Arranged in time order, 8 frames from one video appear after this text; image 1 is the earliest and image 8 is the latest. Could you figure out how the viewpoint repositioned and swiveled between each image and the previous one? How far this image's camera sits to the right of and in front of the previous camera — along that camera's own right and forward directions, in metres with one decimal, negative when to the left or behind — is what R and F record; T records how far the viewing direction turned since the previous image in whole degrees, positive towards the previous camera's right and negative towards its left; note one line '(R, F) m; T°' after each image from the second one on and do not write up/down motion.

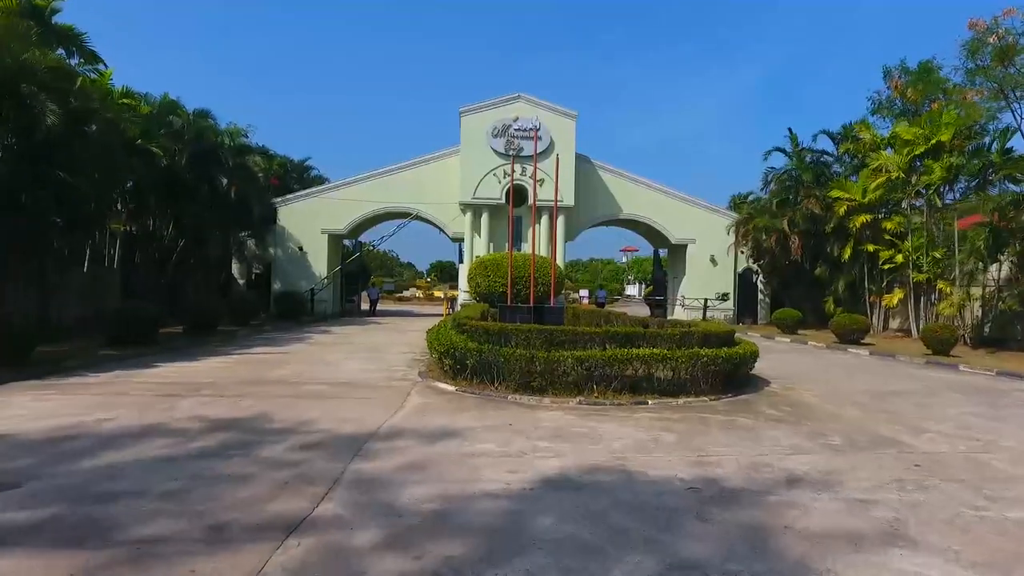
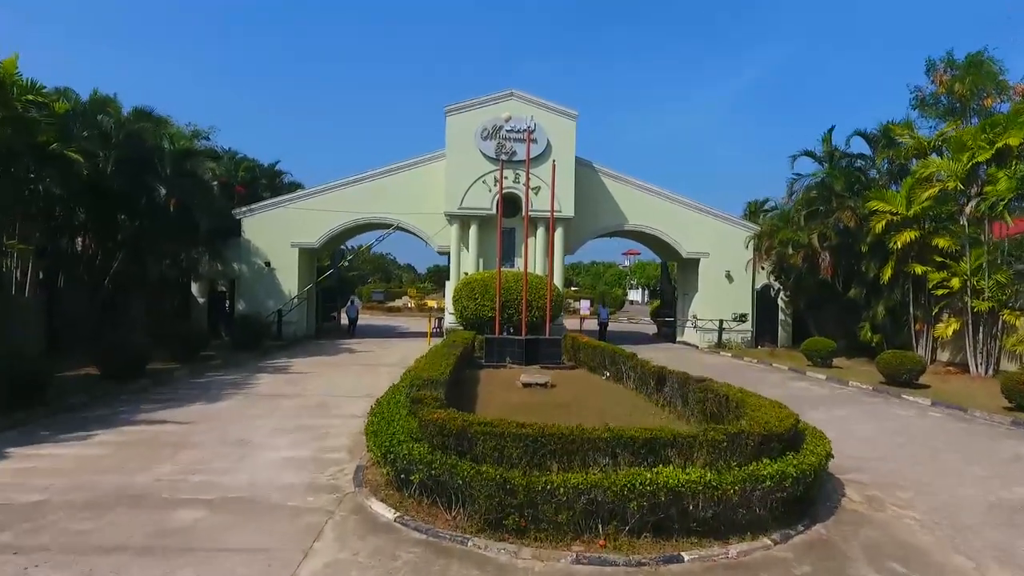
(+0.2, +3.0) m; 0°
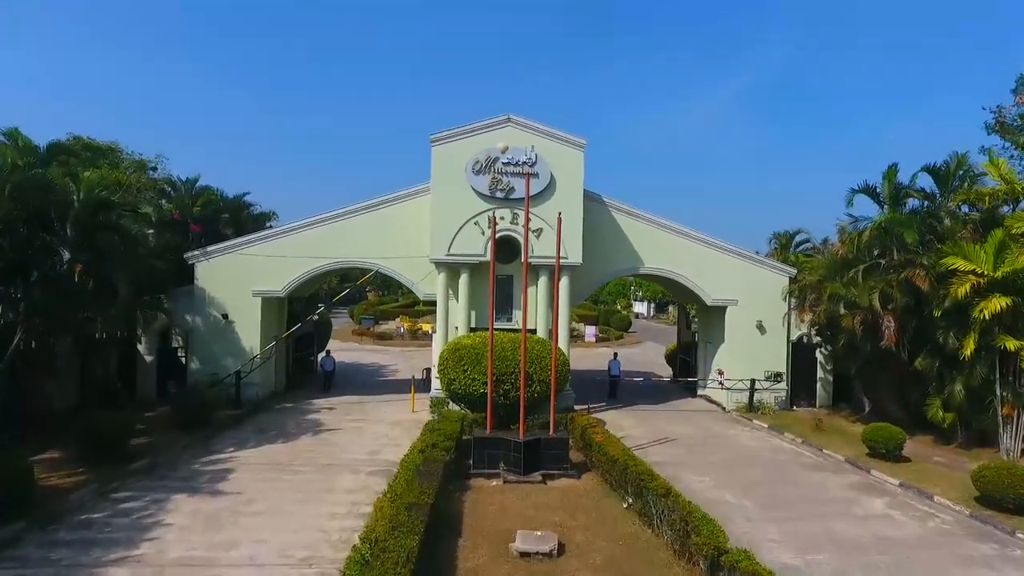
(+0.1, +3.6) m; 0°
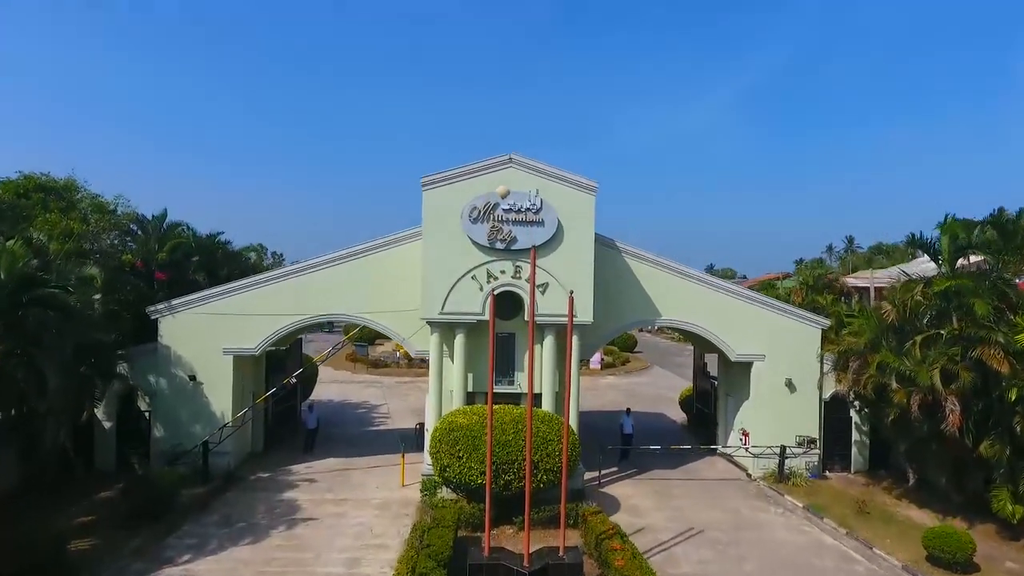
(0.0, +2.3) m; 0°
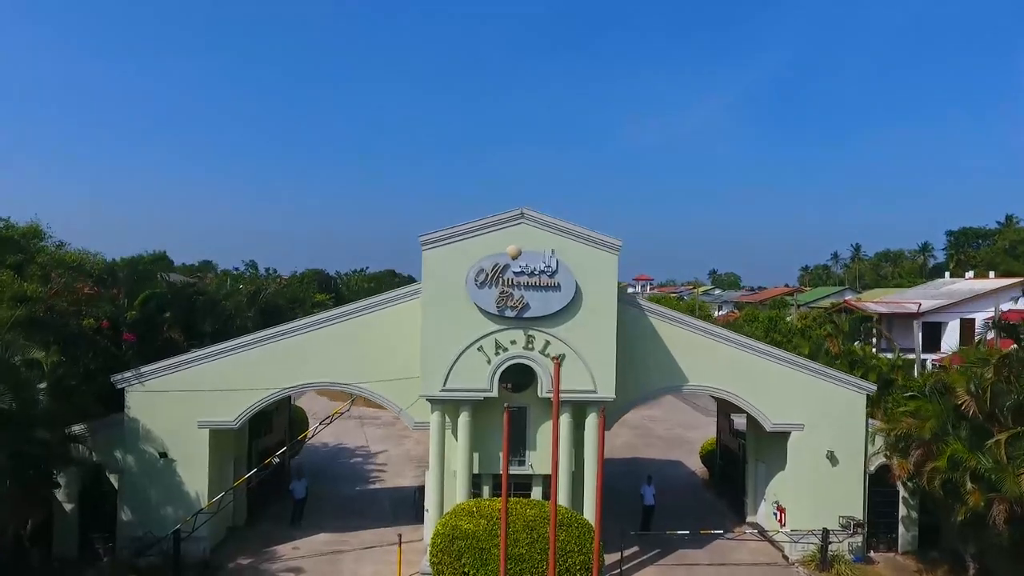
(-0.2, +2.1) m; 0°
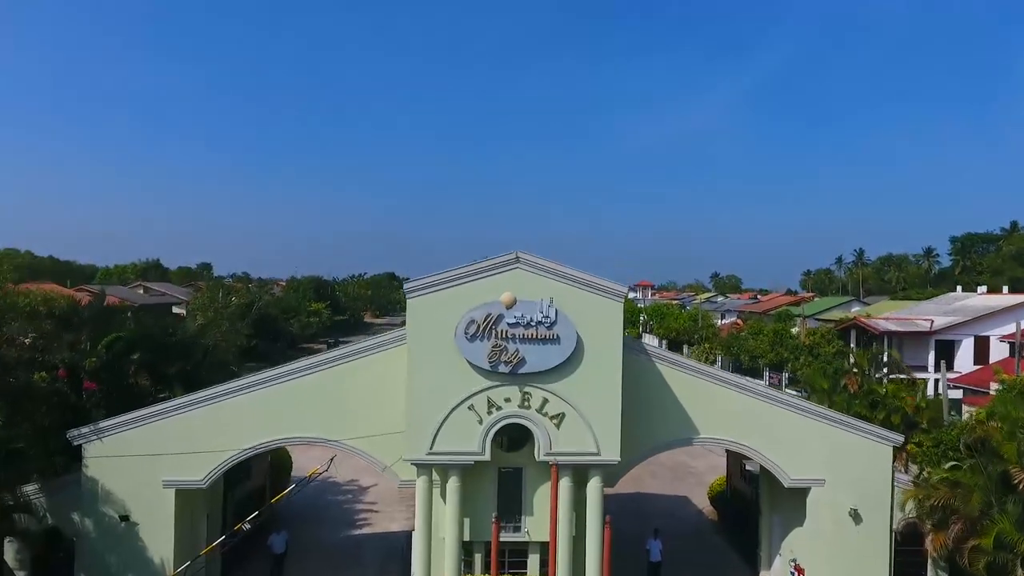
(+0.1, +1.5) m; 0°
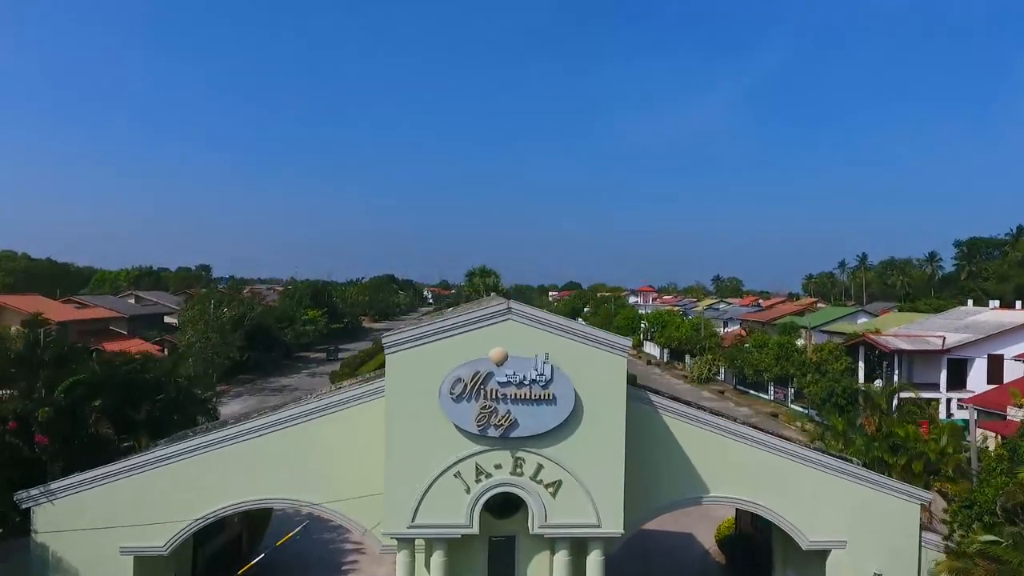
(+0.1, +1.4) m; 0°
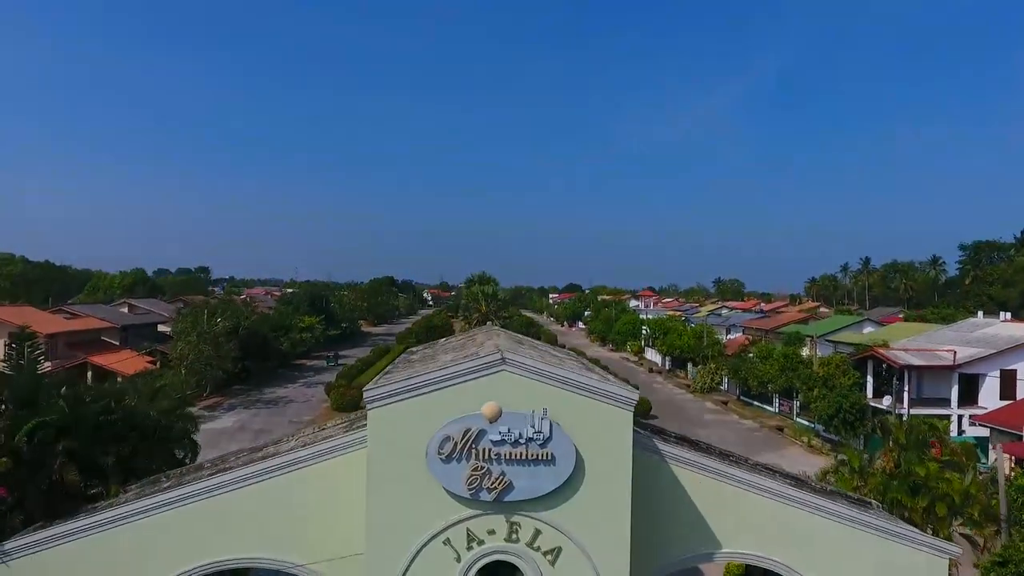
(+0.1, +1.2) m; 0°
